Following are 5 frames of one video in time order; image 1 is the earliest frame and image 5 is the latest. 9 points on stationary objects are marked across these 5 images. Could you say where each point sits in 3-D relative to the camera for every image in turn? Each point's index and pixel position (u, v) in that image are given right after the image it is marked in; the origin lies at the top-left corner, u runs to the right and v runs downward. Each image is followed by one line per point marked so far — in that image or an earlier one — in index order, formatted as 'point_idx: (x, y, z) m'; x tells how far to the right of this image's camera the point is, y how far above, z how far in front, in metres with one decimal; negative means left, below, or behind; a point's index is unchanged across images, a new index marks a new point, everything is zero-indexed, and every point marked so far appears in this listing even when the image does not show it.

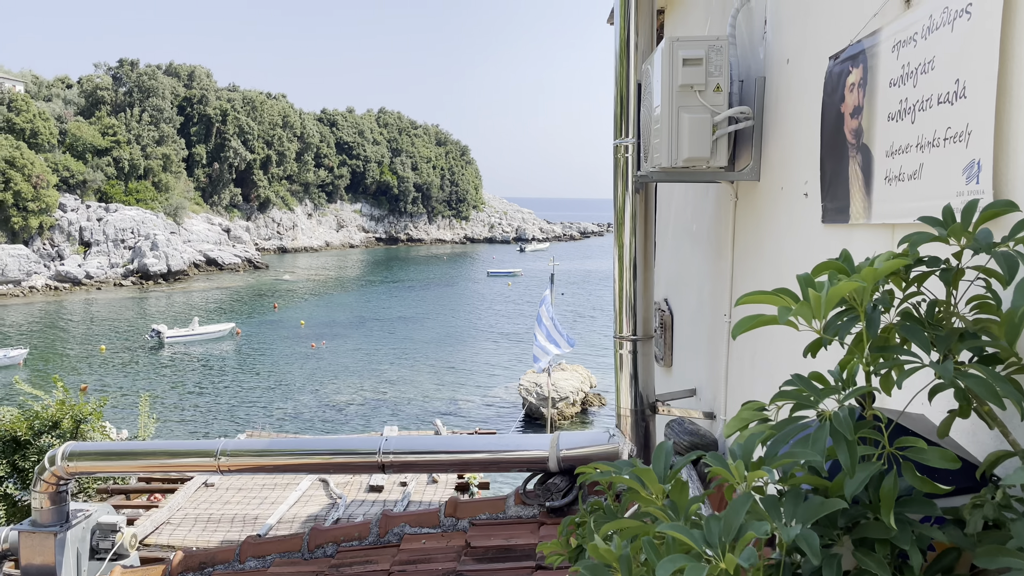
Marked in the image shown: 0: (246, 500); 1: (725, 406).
0: (-2.5, -2.0, +7.5) m
1: (+1.0, -0.5, +3.7) m
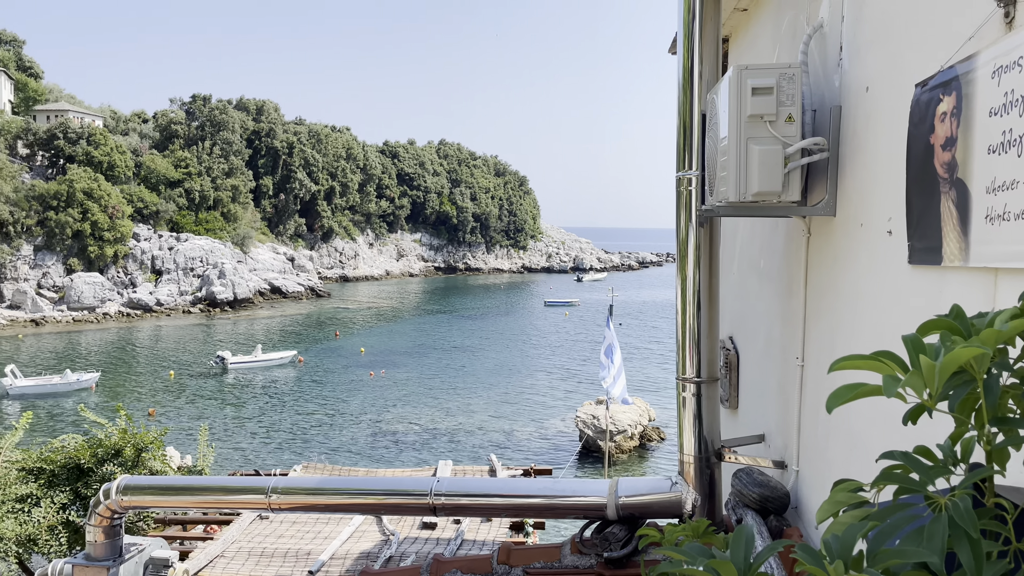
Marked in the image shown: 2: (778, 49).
0: (-1.9, -2.3, +7.4) m
1: (+1.2, -0.7, +3.4) m
2: (+1.3, +1.2, +3.9) m
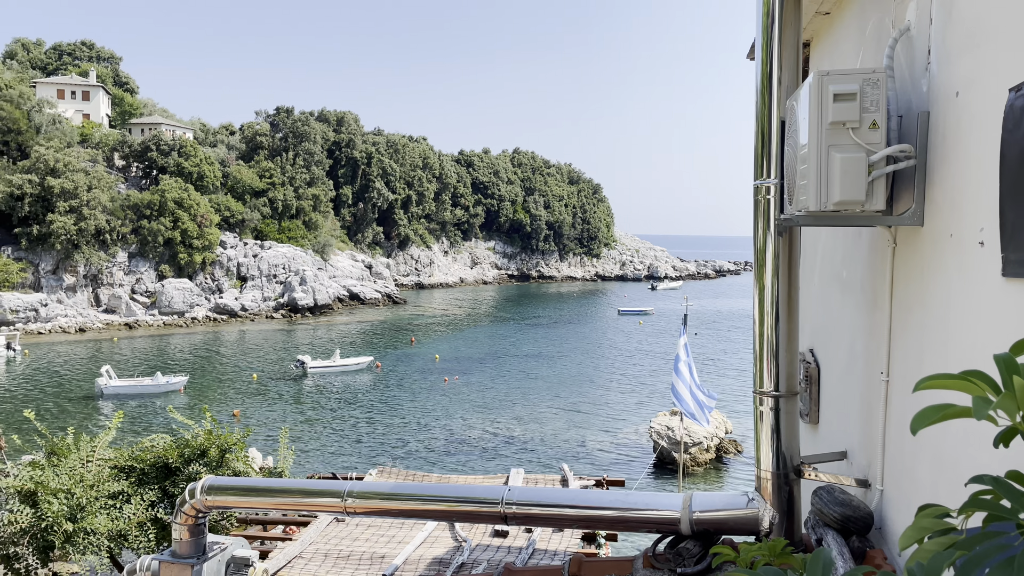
0: (-1.3, -2.3, +7.6) m
1: (+1.5, -0.8, +3.3) m
2: (+1.7, +1.1, +3.8) m
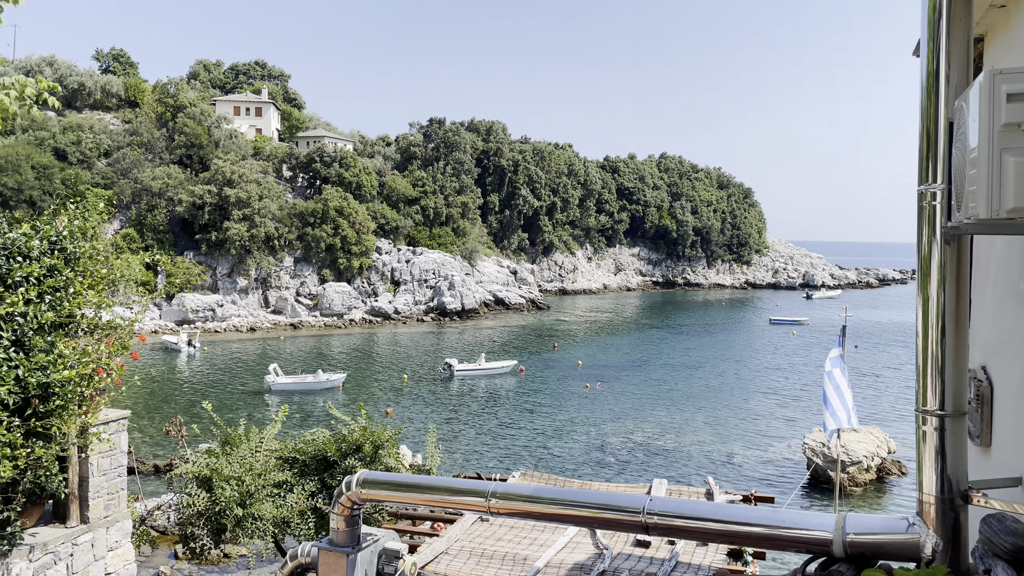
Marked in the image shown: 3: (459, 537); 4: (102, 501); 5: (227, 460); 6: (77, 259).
0: (+0.1, -2.4, +7.7) m
1: (+2.1, -0.8, +3.0) m
2: (+2.3, +1.0, +3.5) m
3: (-0.5, -2.4, +7.8) m
4: (-4.6, -2.4, +9.1) m
5: (-3.8, -2.3, +10.7) m
6: (-4.7, +0.3, +8.7) m
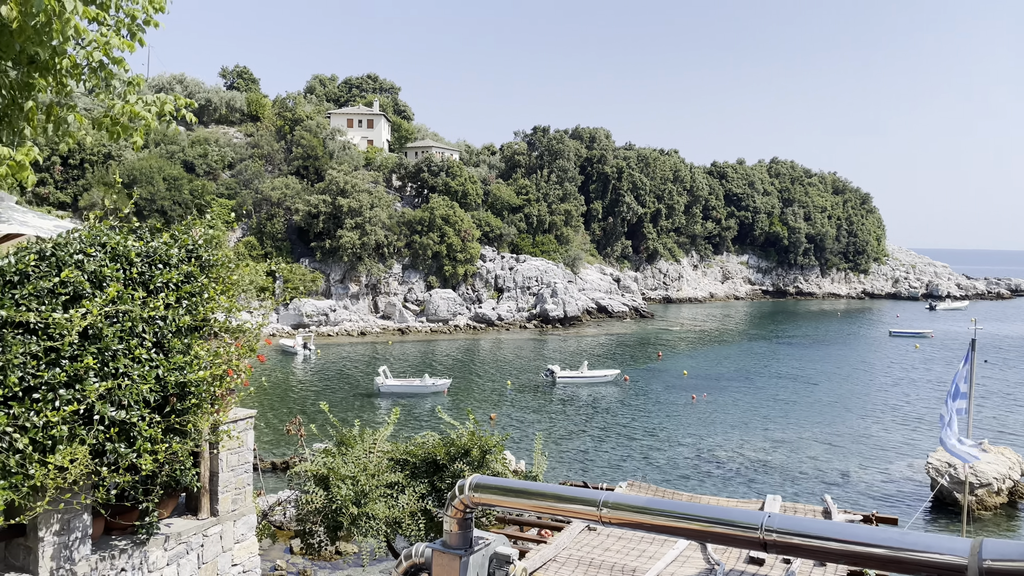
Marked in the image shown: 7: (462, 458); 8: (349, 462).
0: (+1.1, -2.5, +7.6) m
1: (+2.5, -0.9, +2.8) m
2: (+2.8, +1.0, +3.2) m
3: (+0.5, -2.5, +7.8) m
4: (-3.4, -2.5, +9.6) m
5: (-2.3, -2.4, +11.1) m
6: (-3.5, +0.3, +9.3) m
7: (-0.7, -2.4, +11.4) m
8: (-2.3, -2.4, +11.1) m
